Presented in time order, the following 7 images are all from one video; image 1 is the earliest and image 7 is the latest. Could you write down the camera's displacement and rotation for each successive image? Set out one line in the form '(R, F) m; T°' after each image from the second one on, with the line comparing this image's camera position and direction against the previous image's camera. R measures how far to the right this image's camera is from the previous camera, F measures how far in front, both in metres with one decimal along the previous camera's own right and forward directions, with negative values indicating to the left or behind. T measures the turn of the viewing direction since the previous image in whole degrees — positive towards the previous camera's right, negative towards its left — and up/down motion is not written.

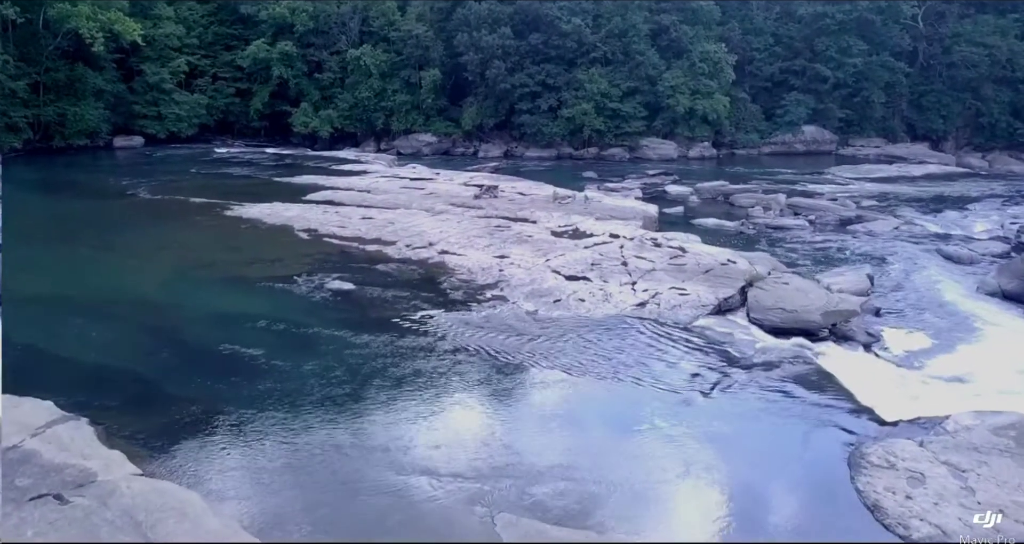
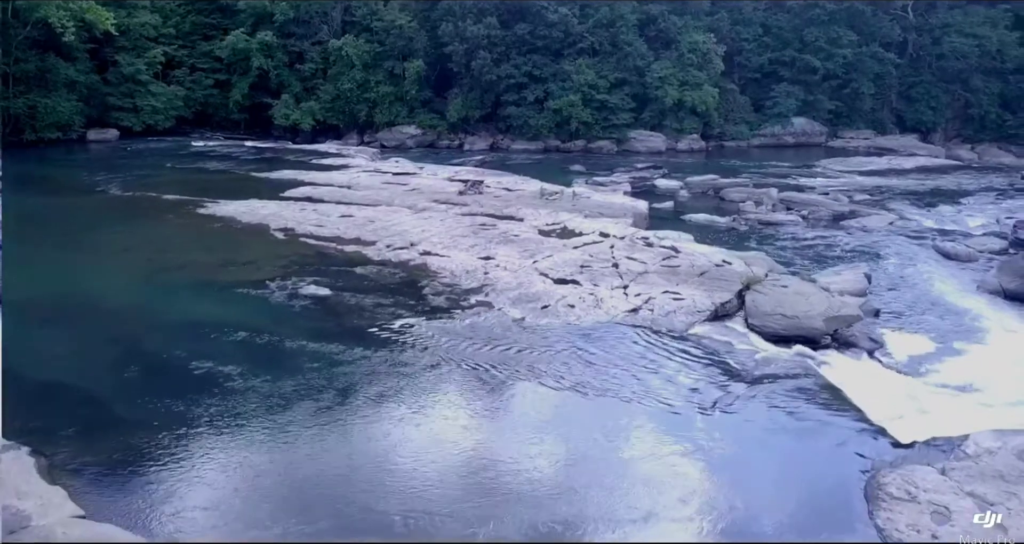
(0.0, +0.7) m; +1°
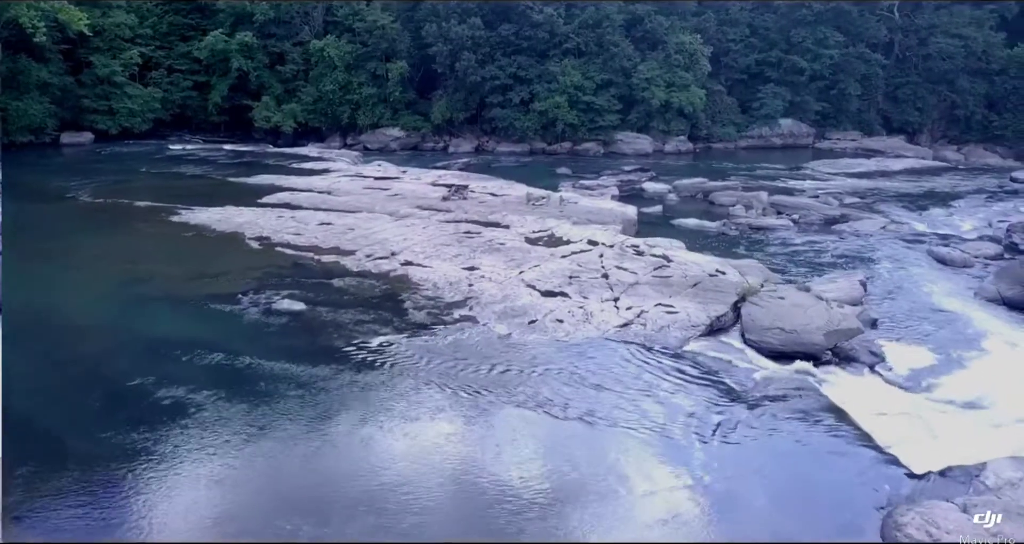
(0.0, +0.6) m; +1°
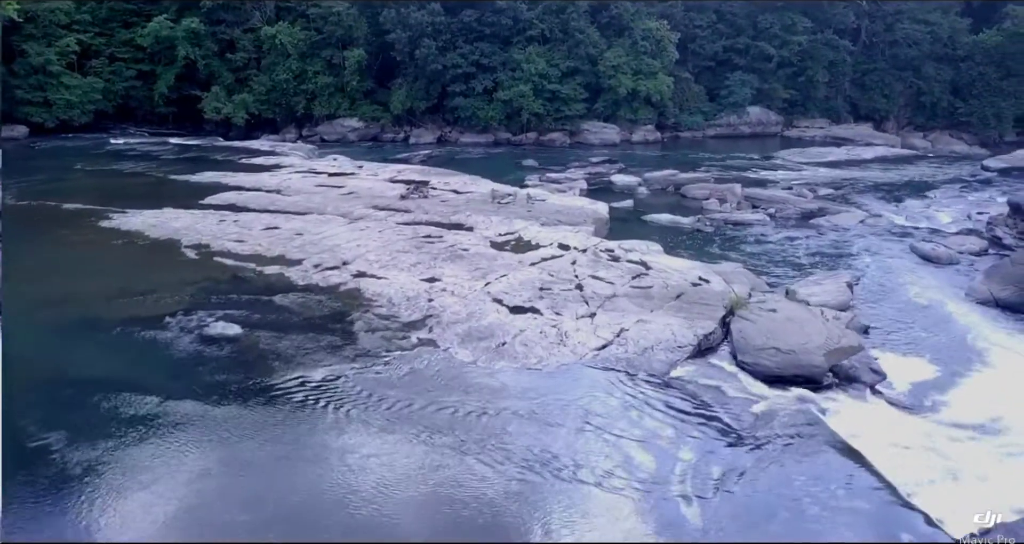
(0.0, +1.2) m; +3°
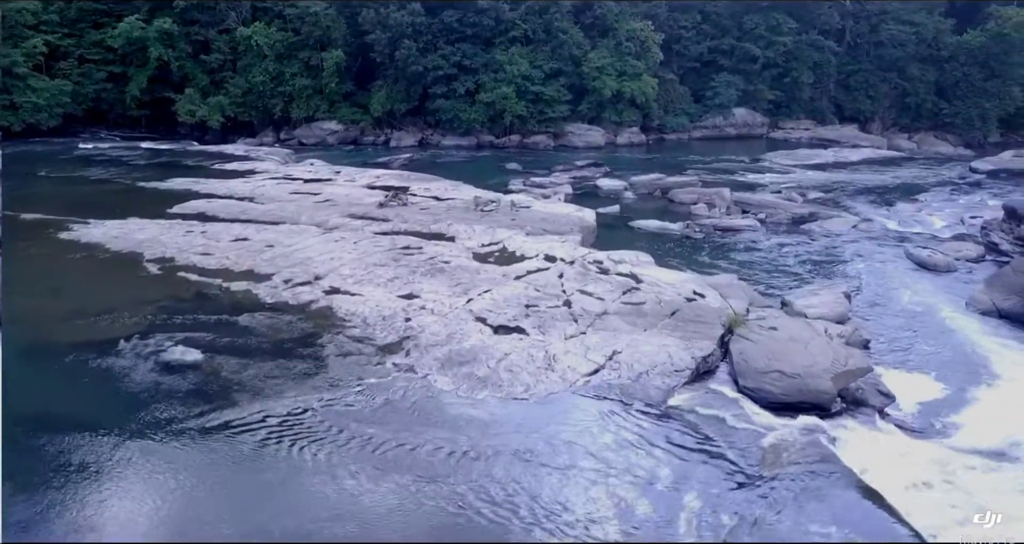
(0.0, +0.7) m; +1°
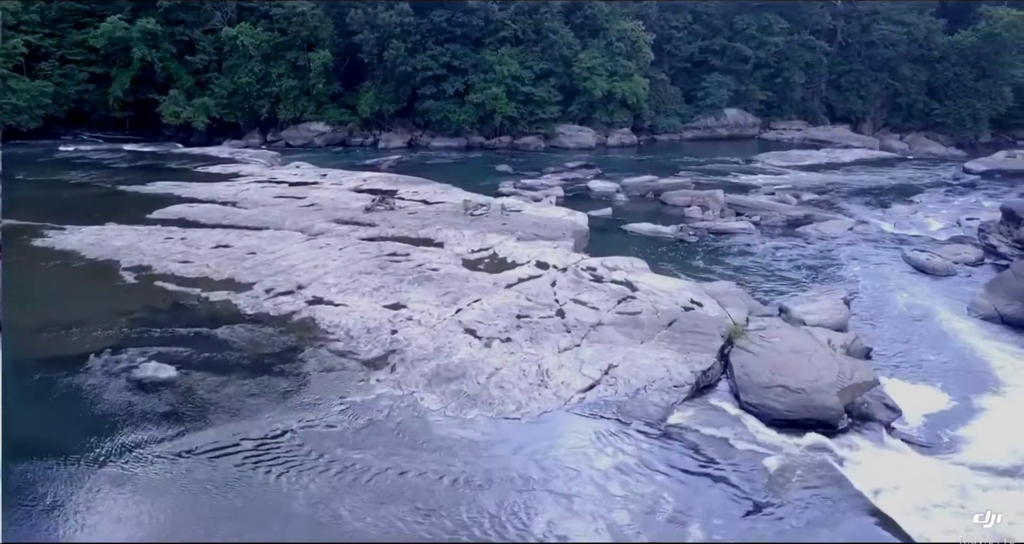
(0.0, +0.4) m; +1°
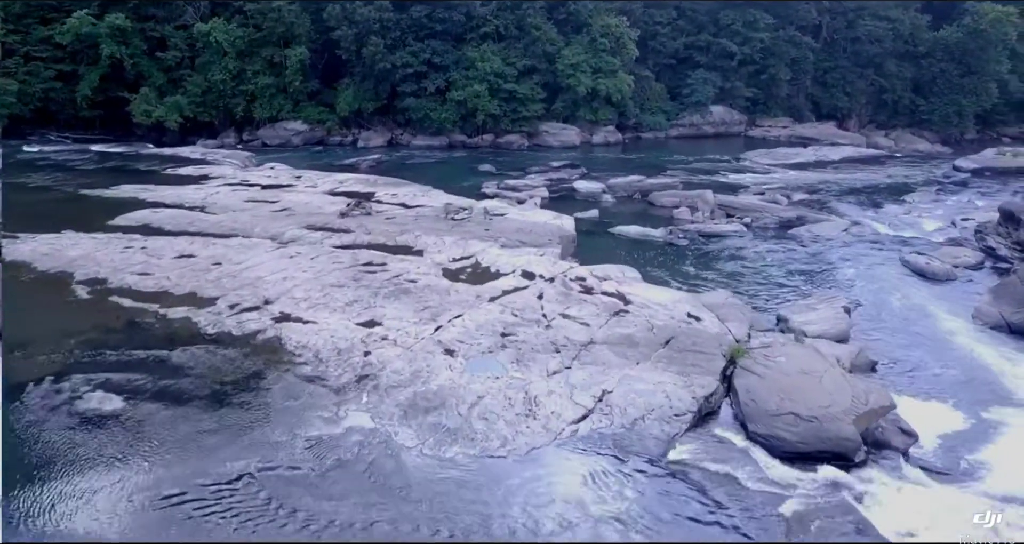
(0.0, +0.8) m; +1°
